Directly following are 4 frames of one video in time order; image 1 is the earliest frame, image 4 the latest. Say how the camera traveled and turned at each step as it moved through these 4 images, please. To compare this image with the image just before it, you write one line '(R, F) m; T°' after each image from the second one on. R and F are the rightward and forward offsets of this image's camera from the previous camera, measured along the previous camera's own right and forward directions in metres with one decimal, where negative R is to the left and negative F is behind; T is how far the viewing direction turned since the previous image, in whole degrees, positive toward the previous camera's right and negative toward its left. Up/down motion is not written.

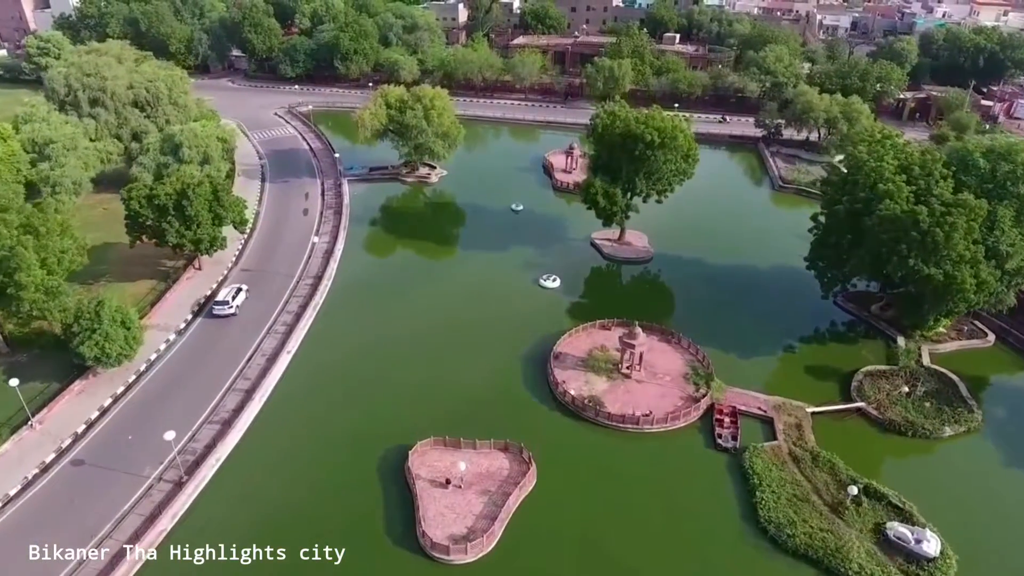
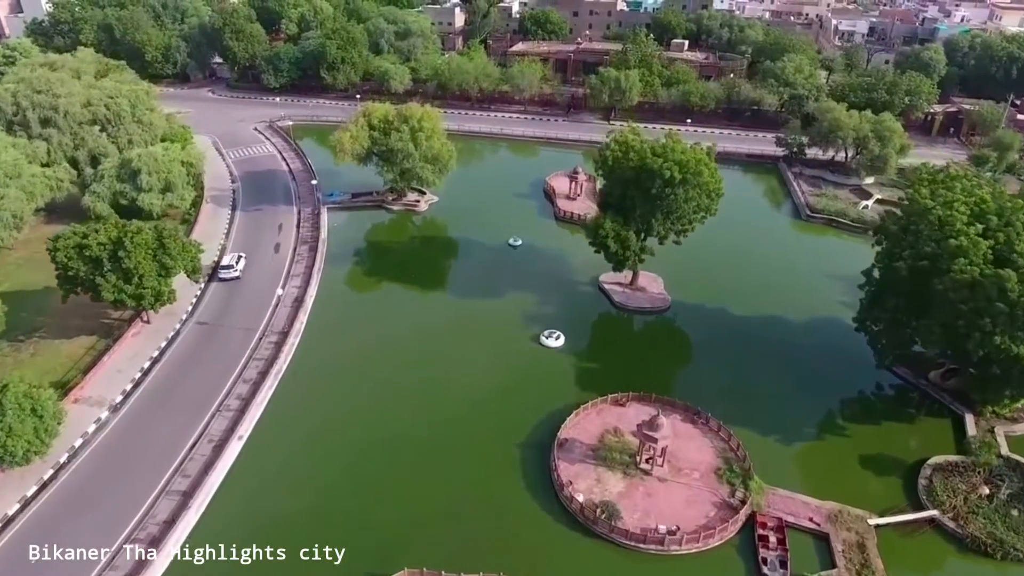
(+0.2, +6.3) m; 0°
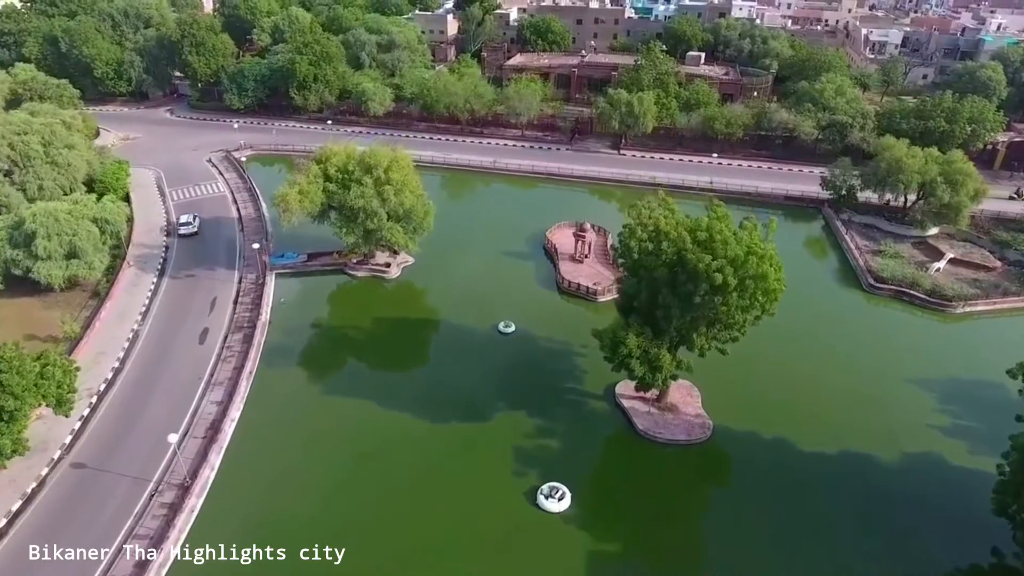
(+0.6, +11.0) m; 0°
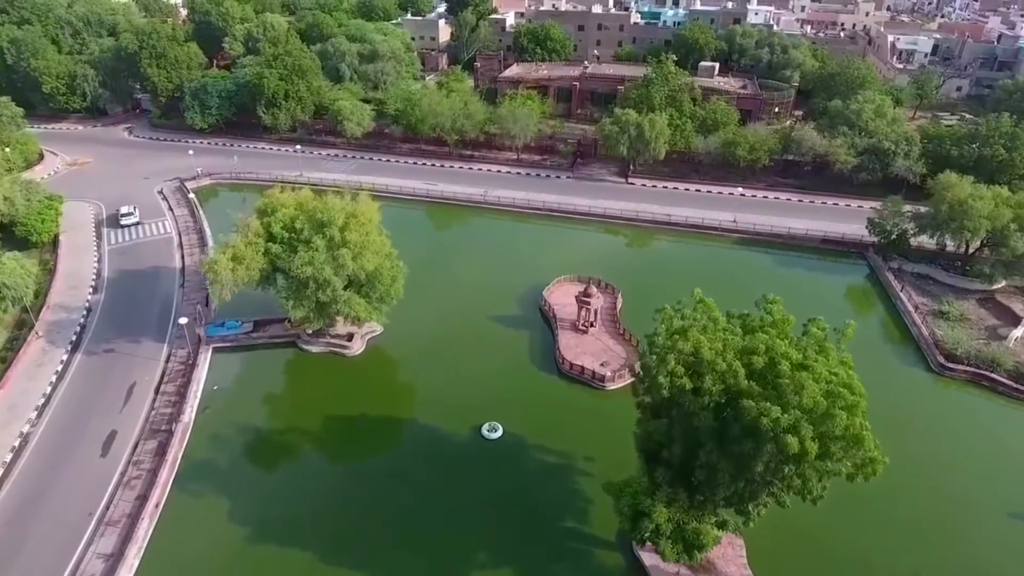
(+0.7, +8.5) m; 0°
